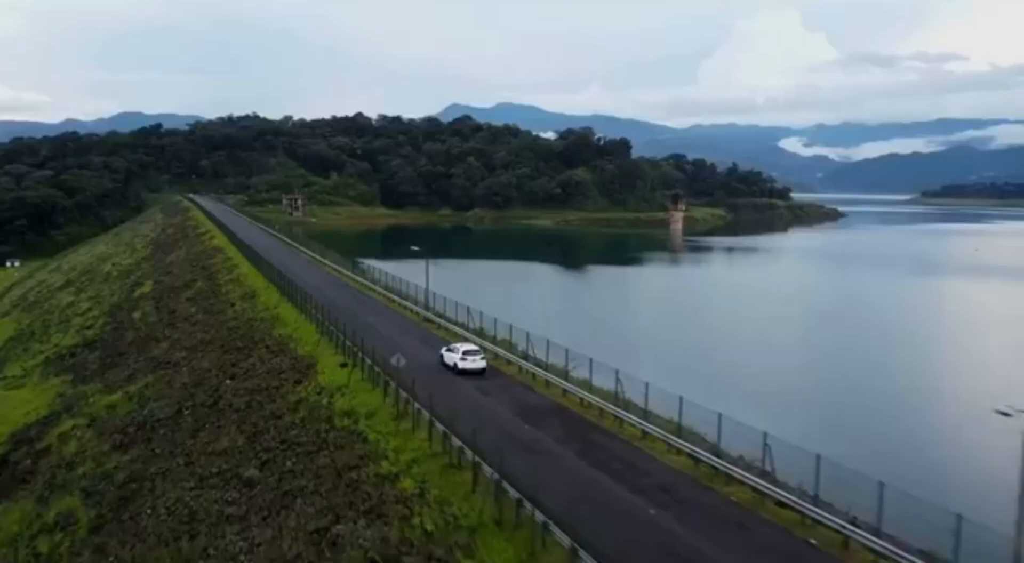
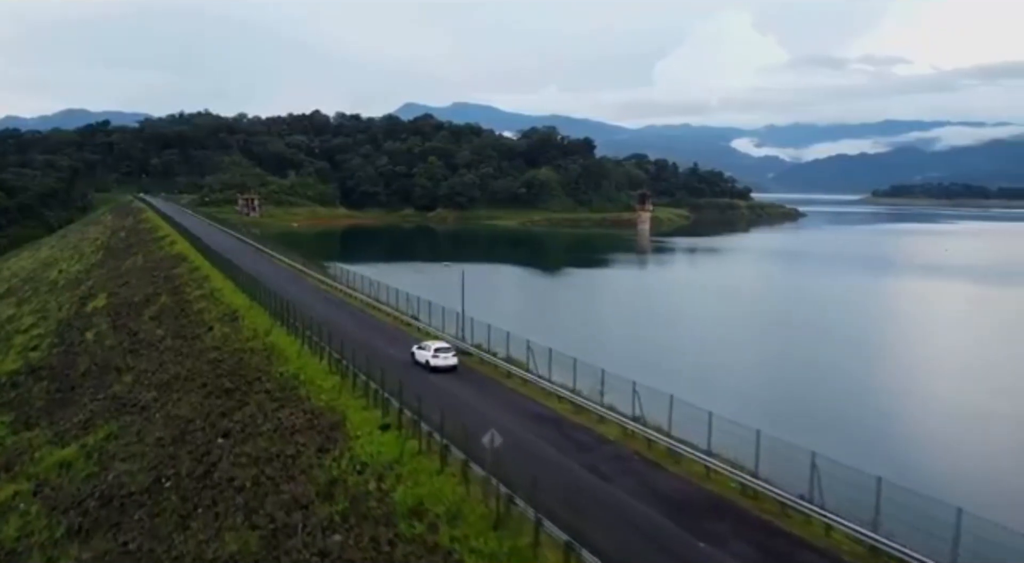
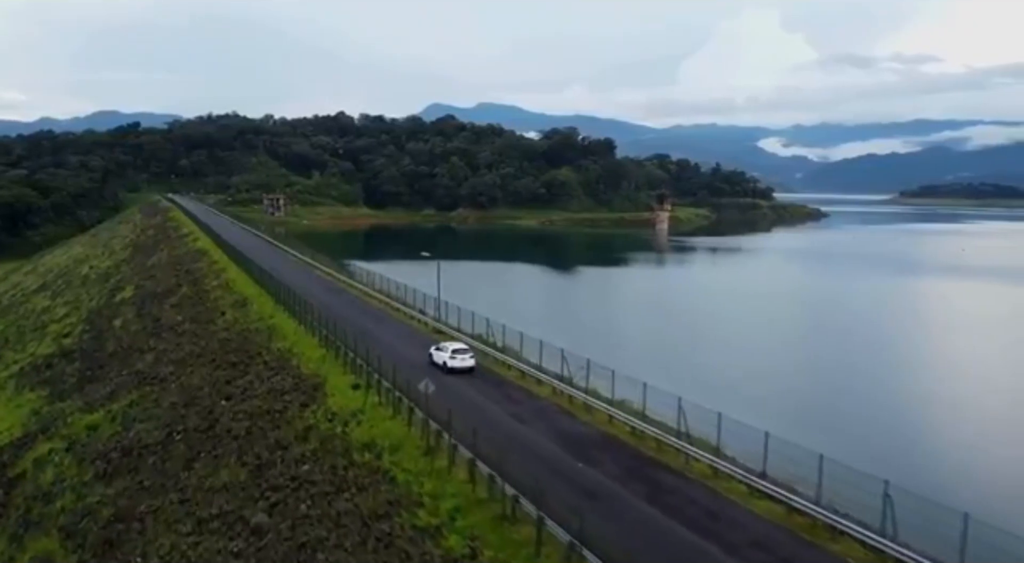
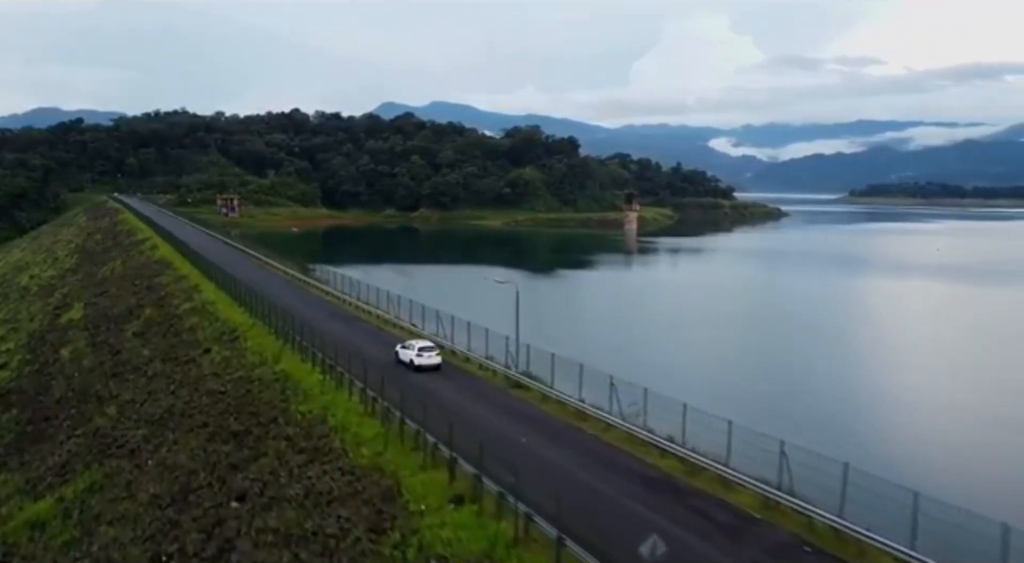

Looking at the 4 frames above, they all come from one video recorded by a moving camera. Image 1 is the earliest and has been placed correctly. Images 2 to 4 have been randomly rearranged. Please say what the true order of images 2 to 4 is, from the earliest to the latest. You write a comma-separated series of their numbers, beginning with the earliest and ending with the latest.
3, 2, 4
